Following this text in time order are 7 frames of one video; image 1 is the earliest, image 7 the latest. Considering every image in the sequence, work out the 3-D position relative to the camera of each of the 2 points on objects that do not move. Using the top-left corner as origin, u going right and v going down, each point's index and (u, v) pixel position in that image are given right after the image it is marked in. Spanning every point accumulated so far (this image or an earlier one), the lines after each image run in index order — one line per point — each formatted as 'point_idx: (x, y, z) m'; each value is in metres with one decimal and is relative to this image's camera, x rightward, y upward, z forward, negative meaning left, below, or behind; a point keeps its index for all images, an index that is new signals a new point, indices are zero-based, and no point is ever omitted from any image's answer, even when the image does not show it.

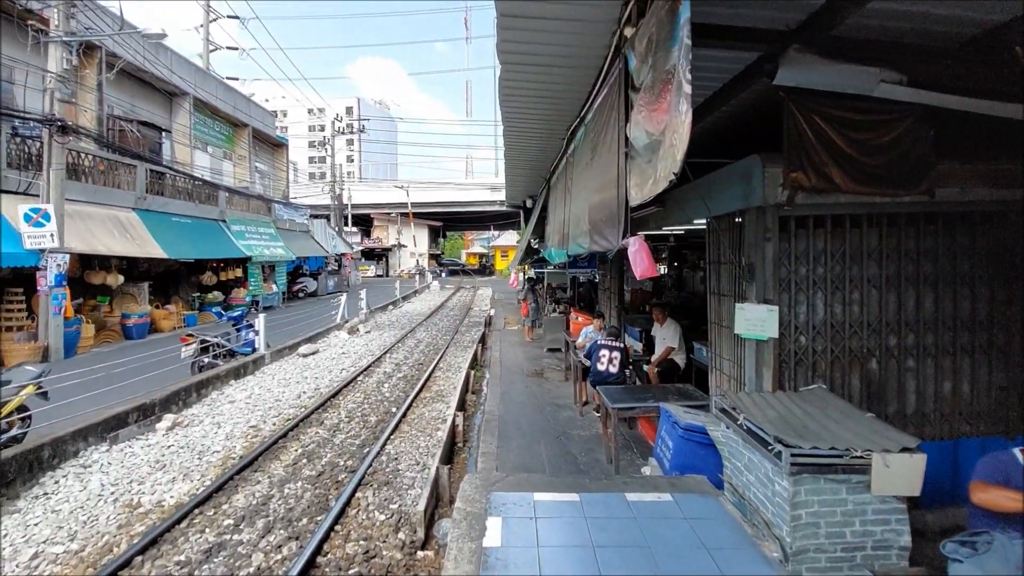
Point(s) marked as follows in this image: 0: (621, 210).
0: (+0.7, +0.5, +3.3) m
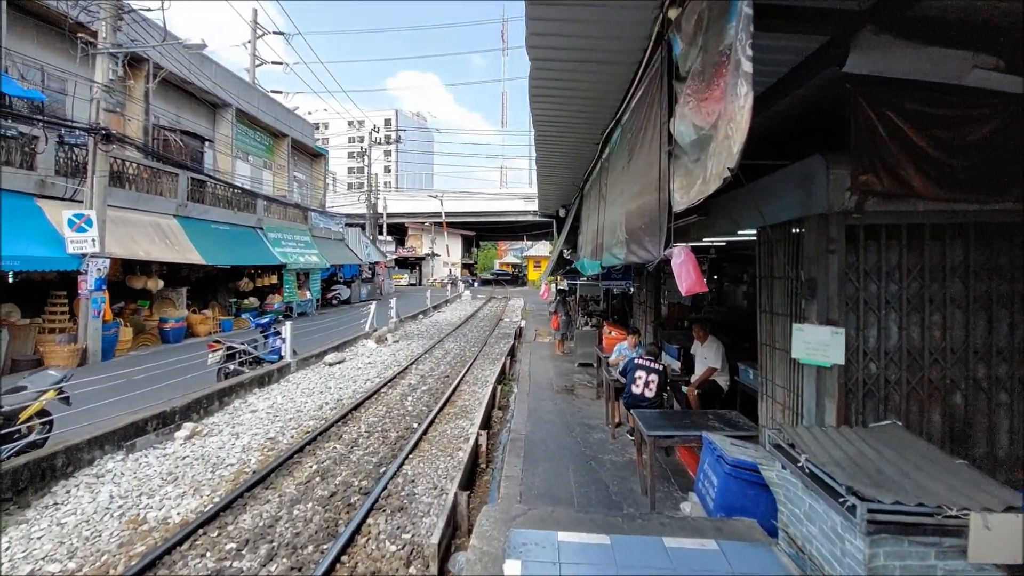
0: (+0.9, +0.4, +2.9) m
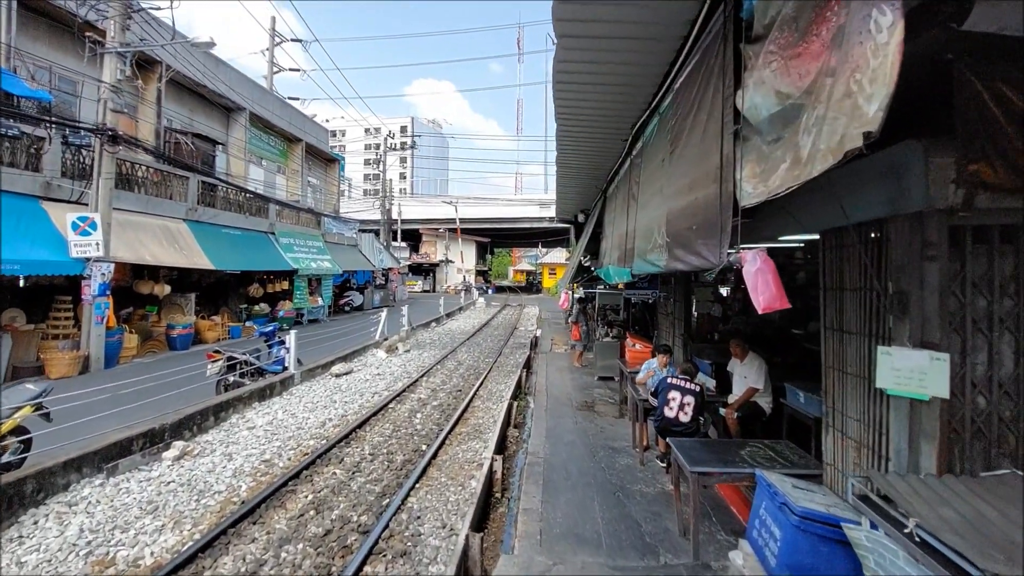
0: (+1.0, +0.4, +2.4) m
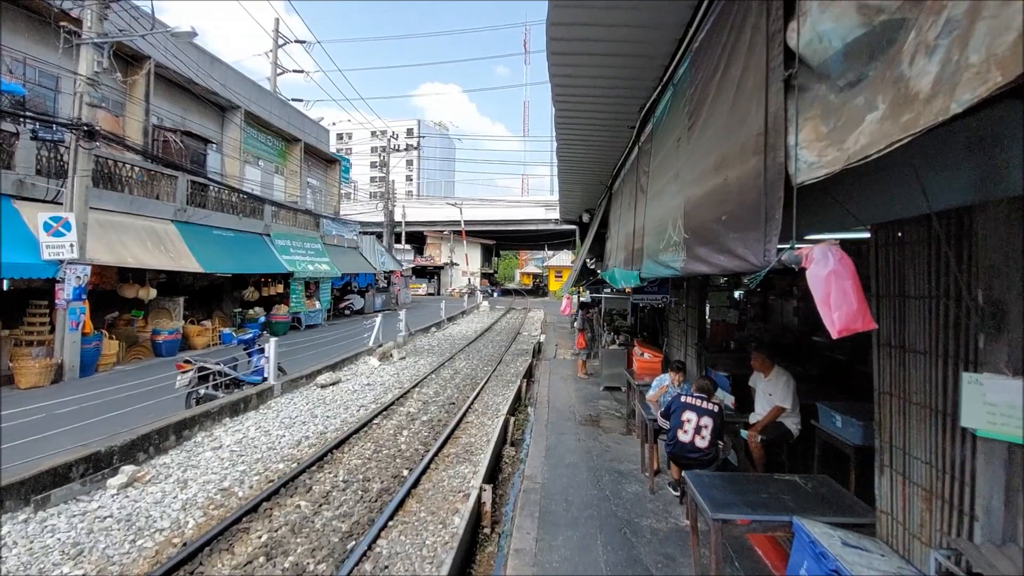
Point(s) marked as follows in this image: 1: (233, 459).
0: (+0.9, +0.3, +1.7) m
1: (-3.0, -1.9, +5.4) m
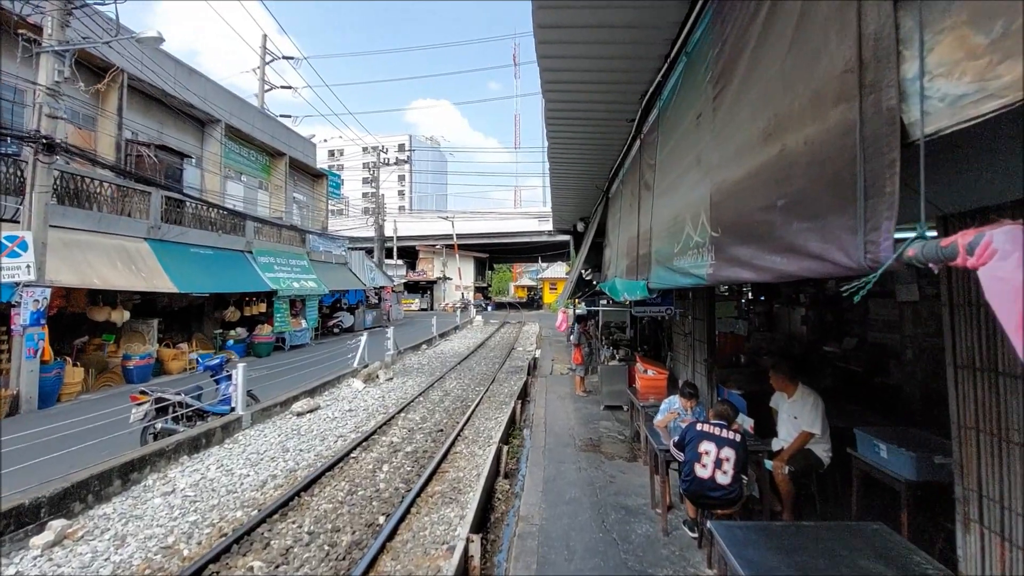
0: (+0.8, +0.3, +1.1) m
1: (-3.1, -2.1, +4.7) m
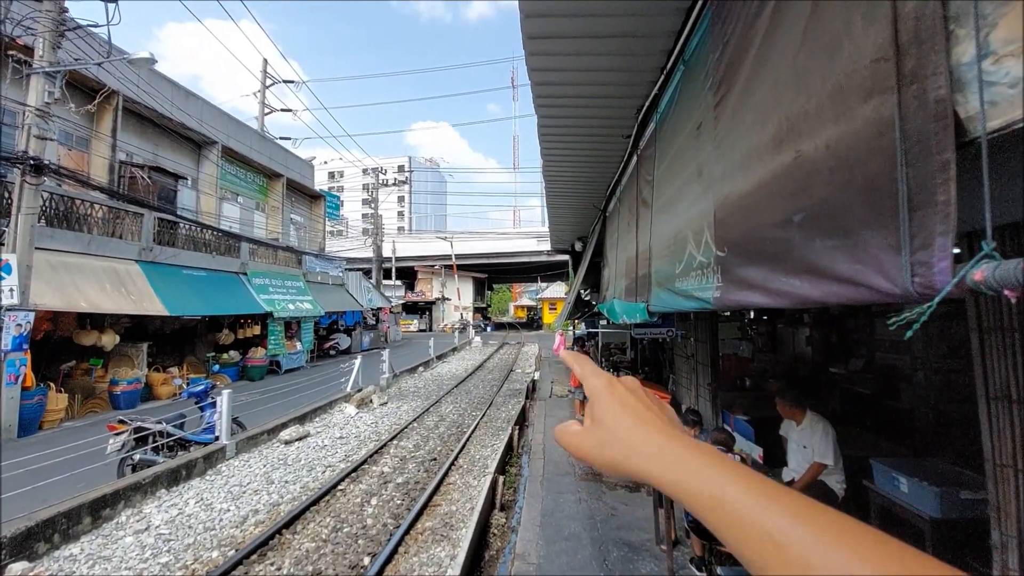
0: (+0.8, +0.2, +0.9) m
1: (-3.1, -2.3, +4.4) m
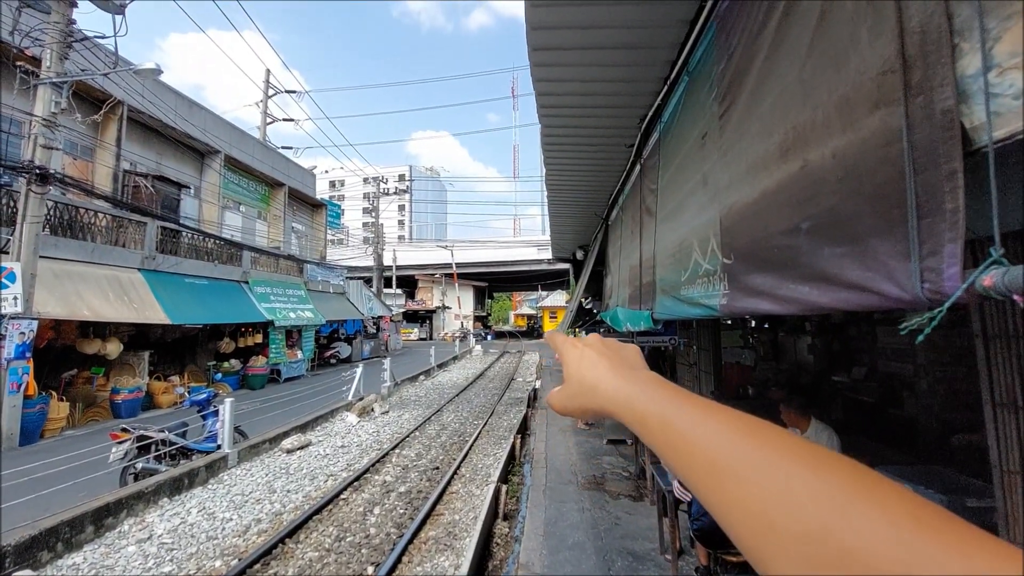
0: (+0.8, +0.2, +0.9) m
1: (-3.1, -2.4, +4.4) m
